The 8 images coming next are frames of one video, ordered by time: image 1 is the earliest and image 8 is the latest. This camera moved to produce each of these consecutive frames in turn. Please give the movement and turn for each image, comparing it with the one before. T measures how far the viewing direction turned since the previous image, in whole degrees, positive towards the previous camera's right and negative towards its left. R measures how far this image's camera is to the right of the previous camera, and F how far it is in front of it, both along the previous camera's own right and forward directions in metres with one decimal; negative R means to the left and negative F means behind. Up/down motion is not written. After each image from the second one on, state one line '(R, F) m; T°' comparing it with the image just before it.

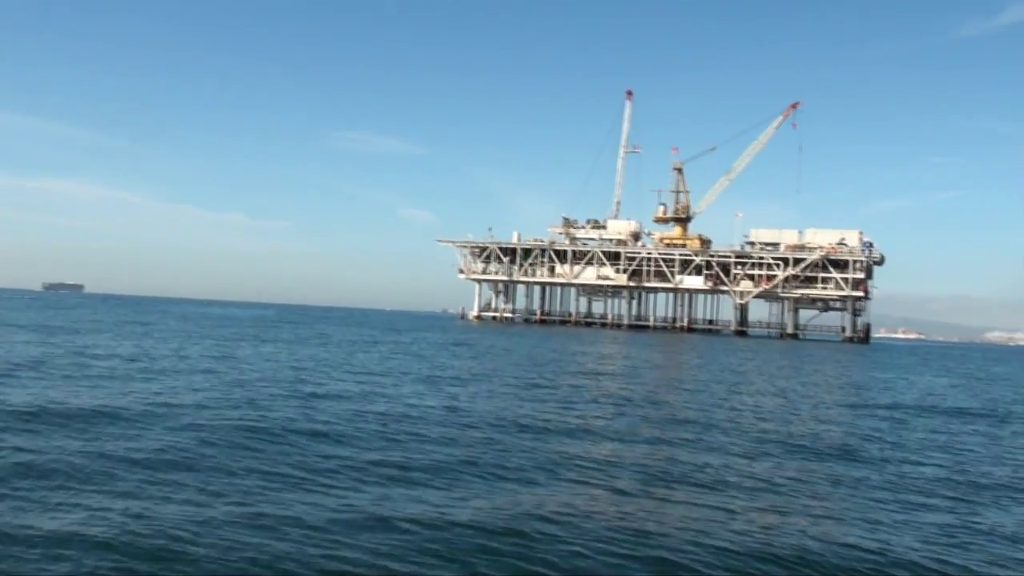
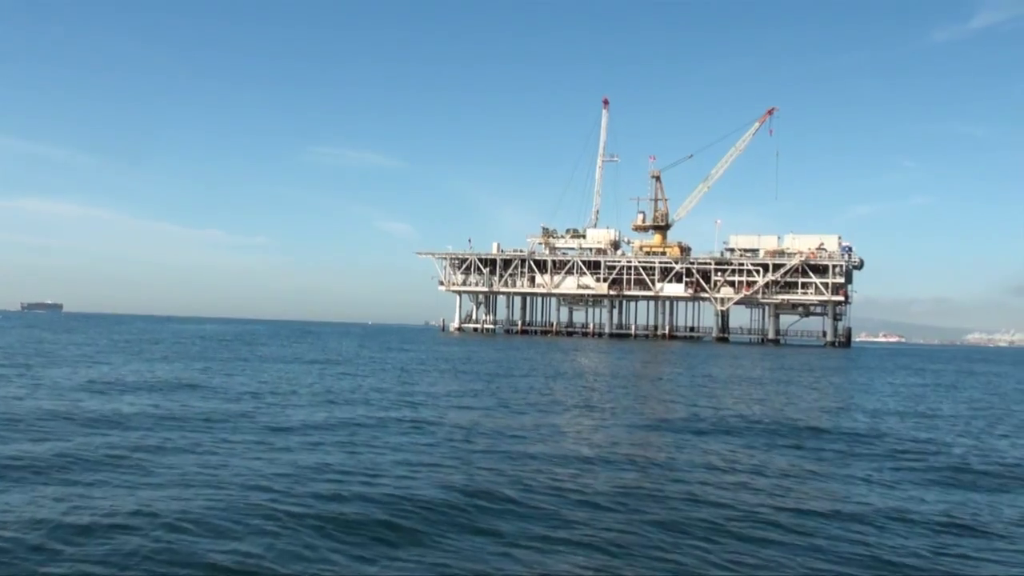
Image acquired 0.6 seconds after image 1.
(+0.5, +0.1) m; -1°
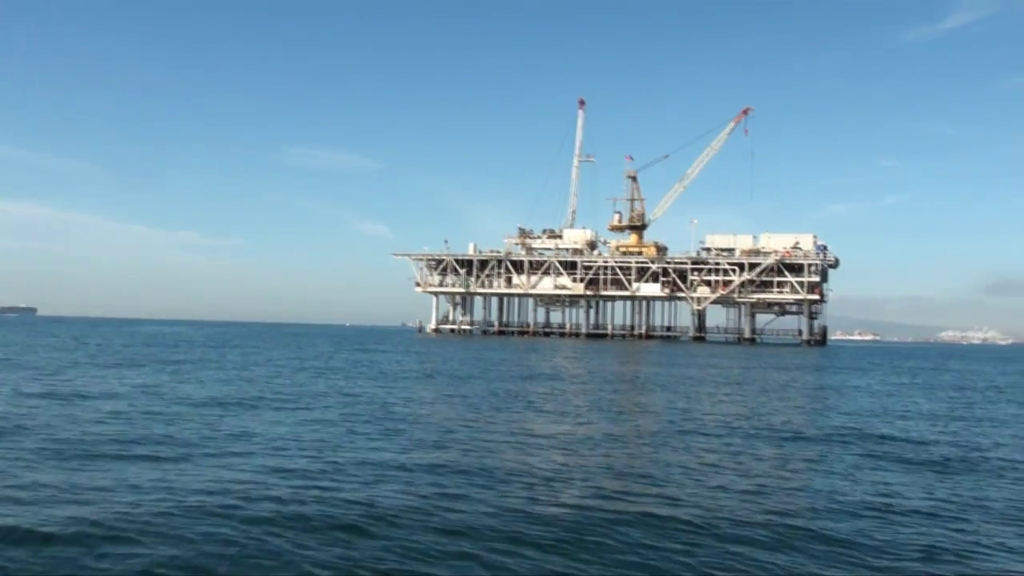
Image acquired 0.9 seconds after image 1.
(+0.1, +0.4) m; +1°
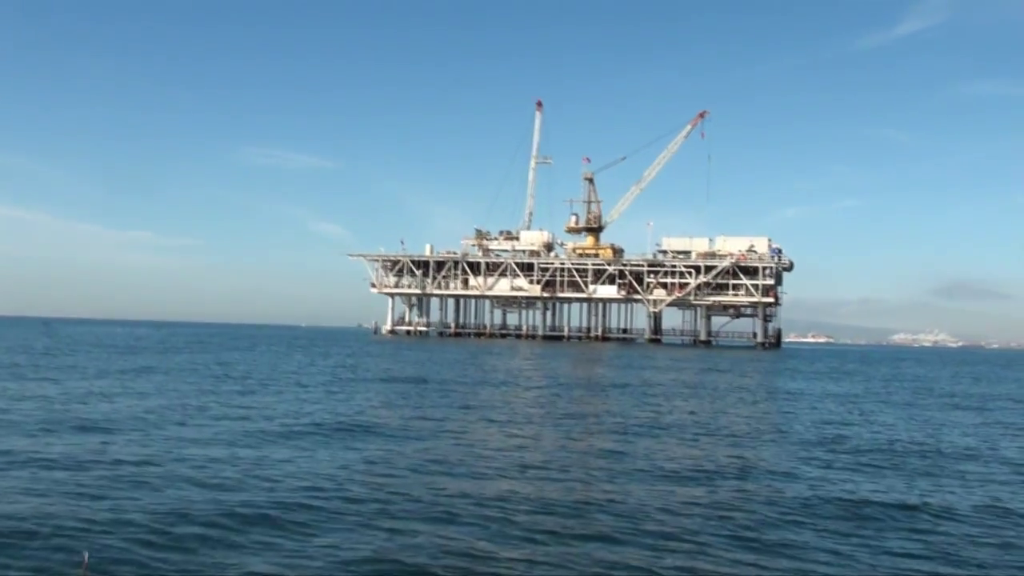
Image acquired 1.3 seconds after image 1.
(+0.1, +0.6) m; +3°
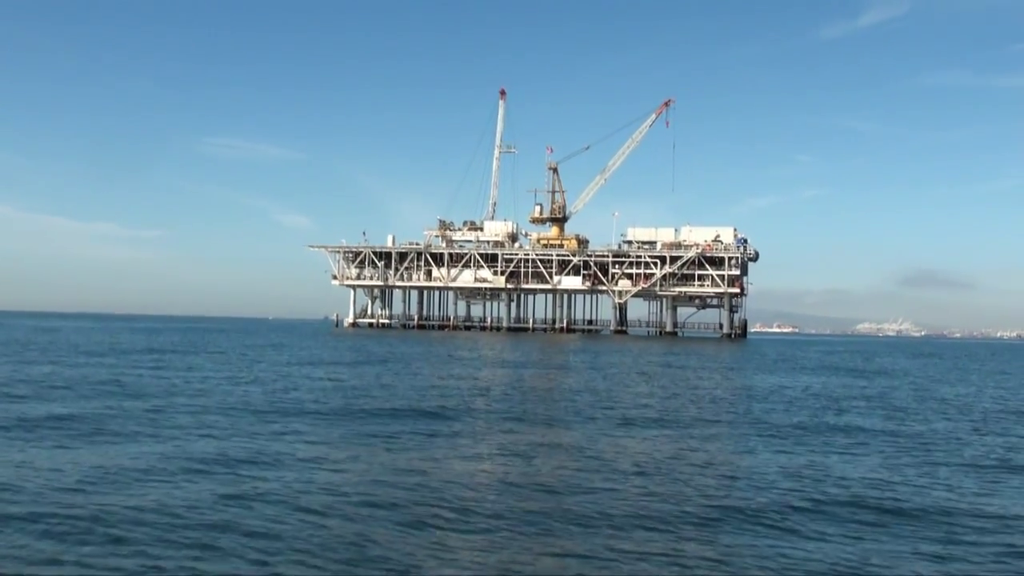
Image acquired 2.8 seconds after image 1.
(+0.4, +1.4) m; +2°
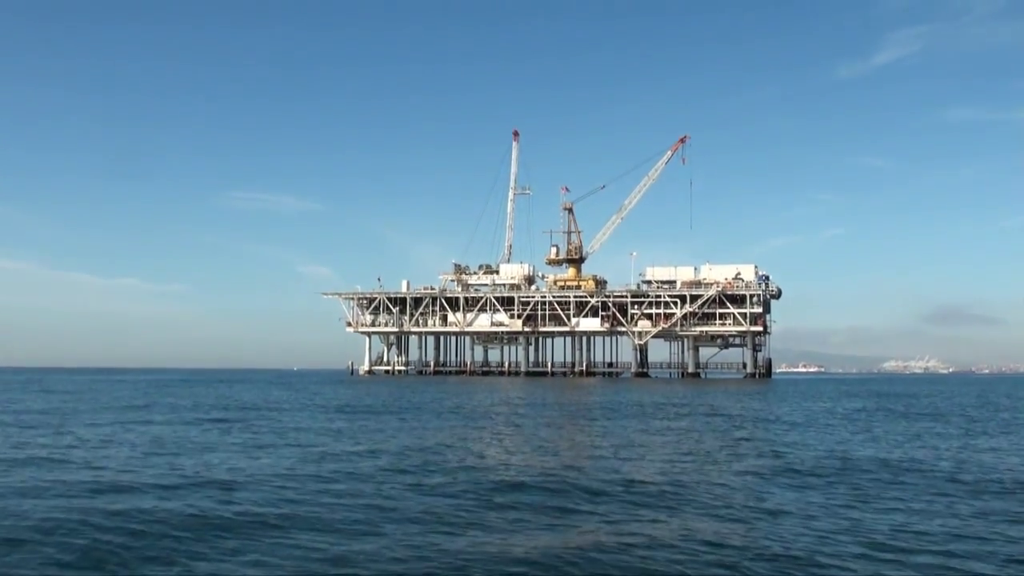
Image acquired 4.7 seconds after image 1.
(0.0, +1.2) m; -1°
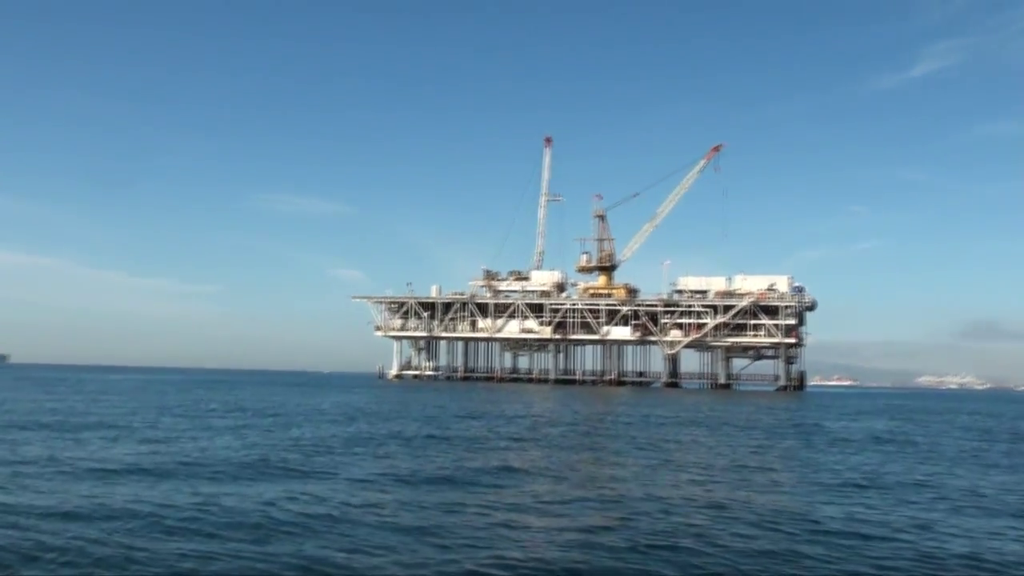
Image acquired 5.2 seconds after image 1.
(-0.3, +0.3) m; -2°
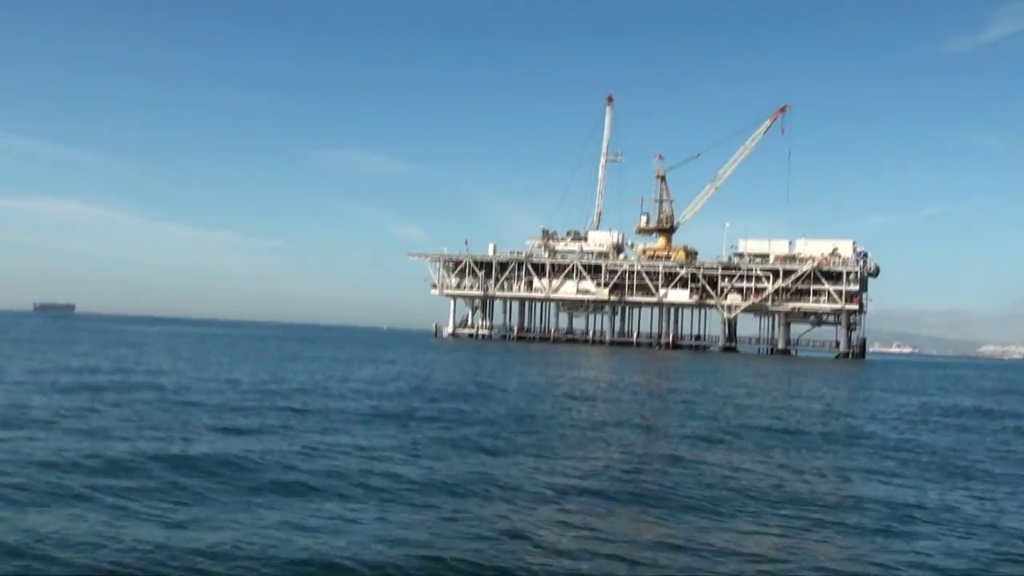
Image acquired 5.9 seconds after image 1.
(-0.4, -0.1) m; -3°
